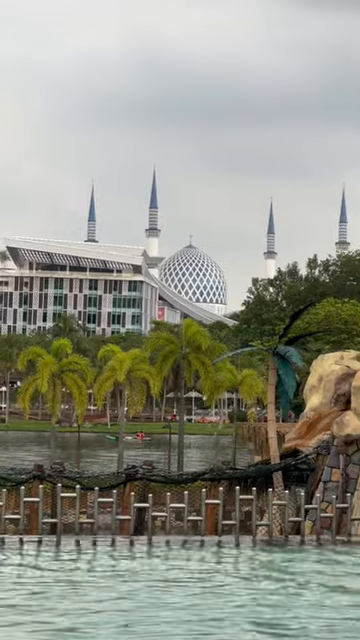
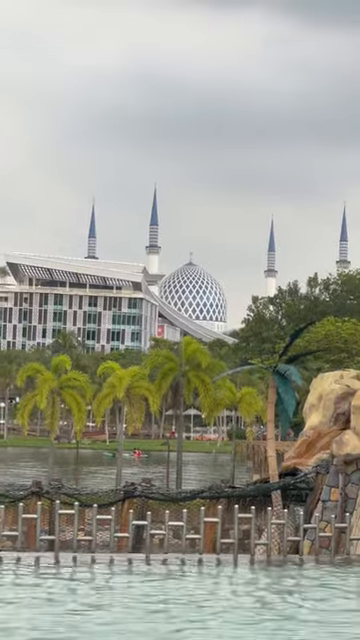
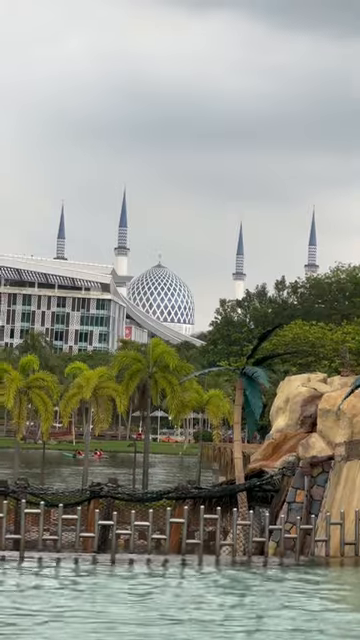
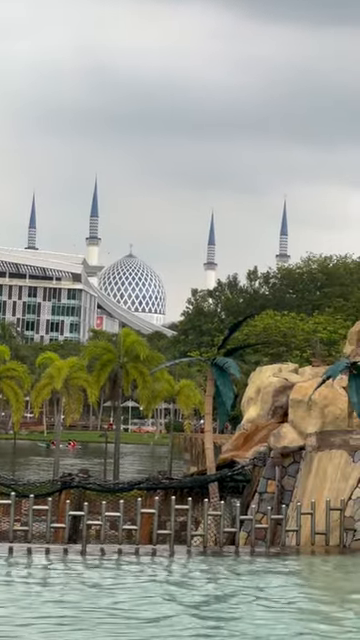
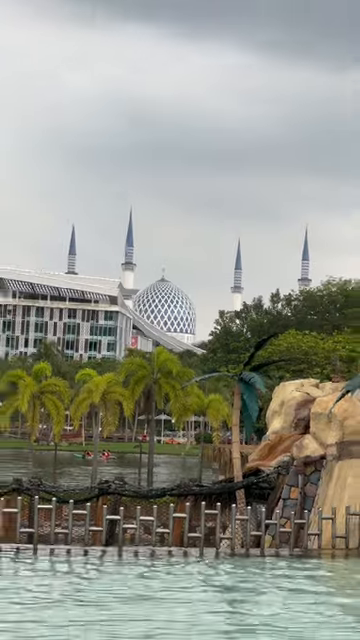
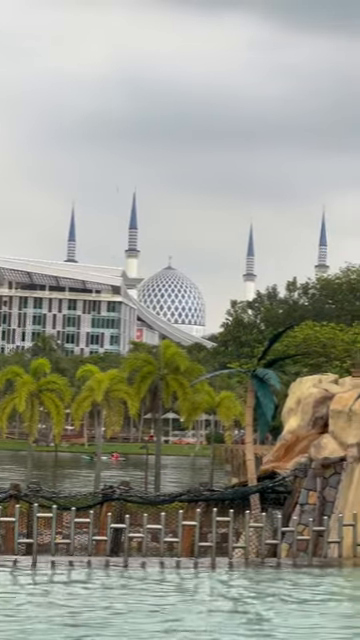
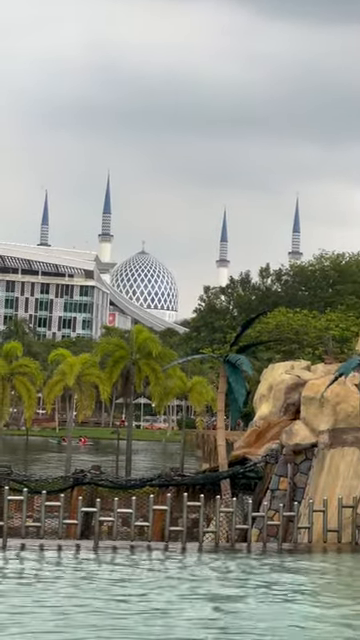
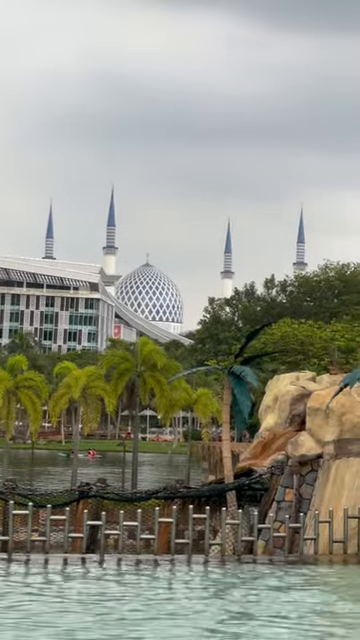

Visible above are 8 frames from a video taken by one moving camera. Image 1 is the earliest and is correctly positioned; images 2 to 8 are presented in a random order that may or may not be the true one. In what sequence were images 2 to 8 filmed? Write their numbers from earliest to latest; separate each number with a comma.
2, 6, 8, 4, 7, 3, 5
